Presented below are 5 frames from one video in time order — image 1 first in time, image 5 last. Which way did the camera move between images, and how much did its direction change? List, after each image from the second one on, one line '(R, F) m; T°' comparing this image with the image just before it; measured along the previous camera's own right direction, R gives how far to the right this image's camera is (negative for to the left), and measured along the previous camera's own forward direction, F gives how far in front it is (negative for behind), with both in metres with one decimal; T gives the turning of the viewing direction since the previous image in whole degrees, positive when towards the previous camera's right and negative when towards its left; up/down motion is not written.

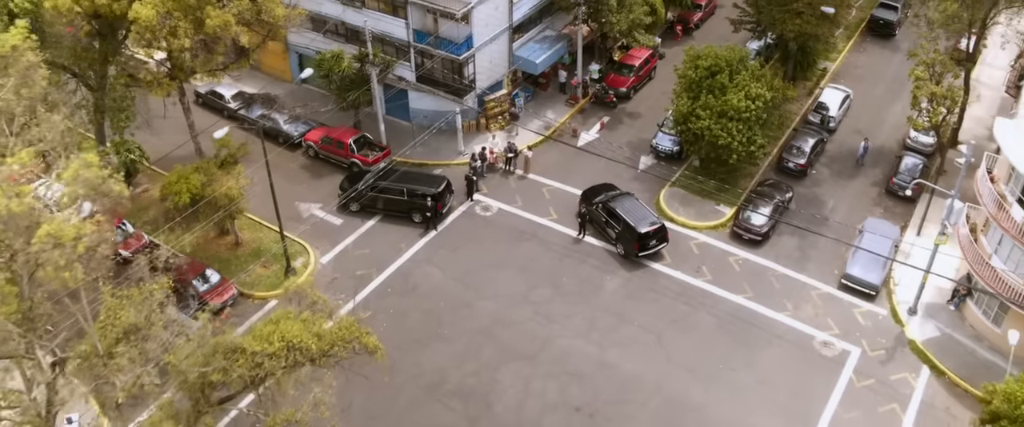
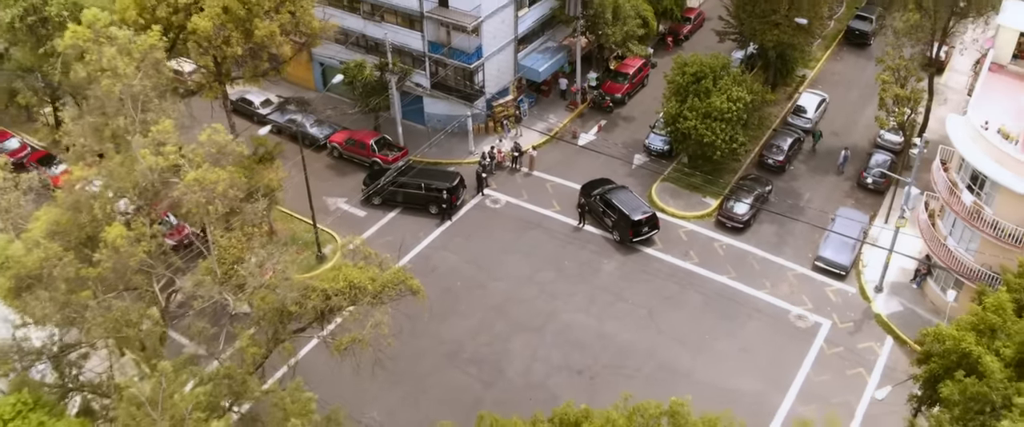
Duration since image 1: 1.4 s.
(-0.3, -3.2) m; 0°
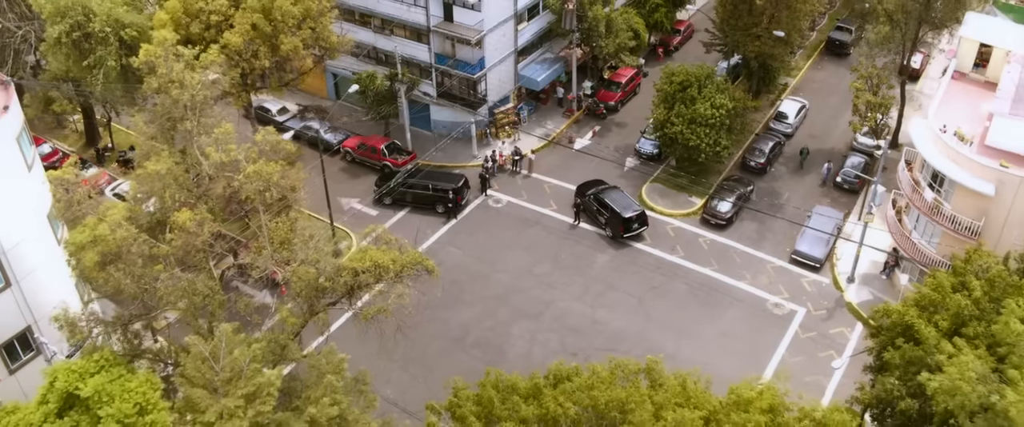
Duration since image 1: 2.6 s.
(0.0, -2.7) m; 0°
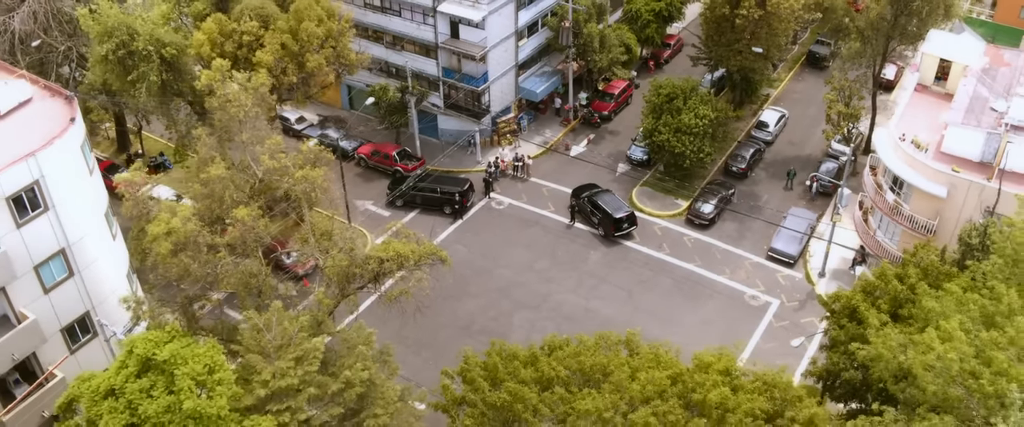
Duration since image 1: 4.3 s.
(0.0, -3.3) m; 0°
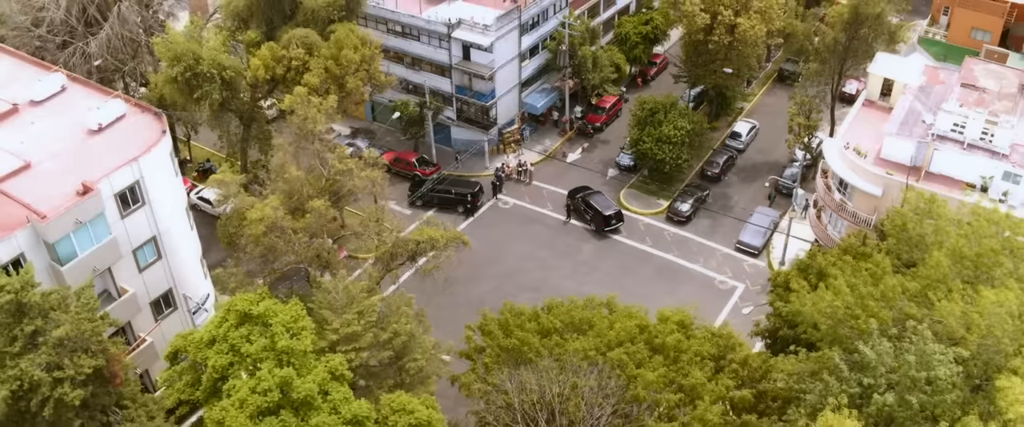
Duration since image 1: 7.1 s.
(-0.3, -6.1) m; 0°
